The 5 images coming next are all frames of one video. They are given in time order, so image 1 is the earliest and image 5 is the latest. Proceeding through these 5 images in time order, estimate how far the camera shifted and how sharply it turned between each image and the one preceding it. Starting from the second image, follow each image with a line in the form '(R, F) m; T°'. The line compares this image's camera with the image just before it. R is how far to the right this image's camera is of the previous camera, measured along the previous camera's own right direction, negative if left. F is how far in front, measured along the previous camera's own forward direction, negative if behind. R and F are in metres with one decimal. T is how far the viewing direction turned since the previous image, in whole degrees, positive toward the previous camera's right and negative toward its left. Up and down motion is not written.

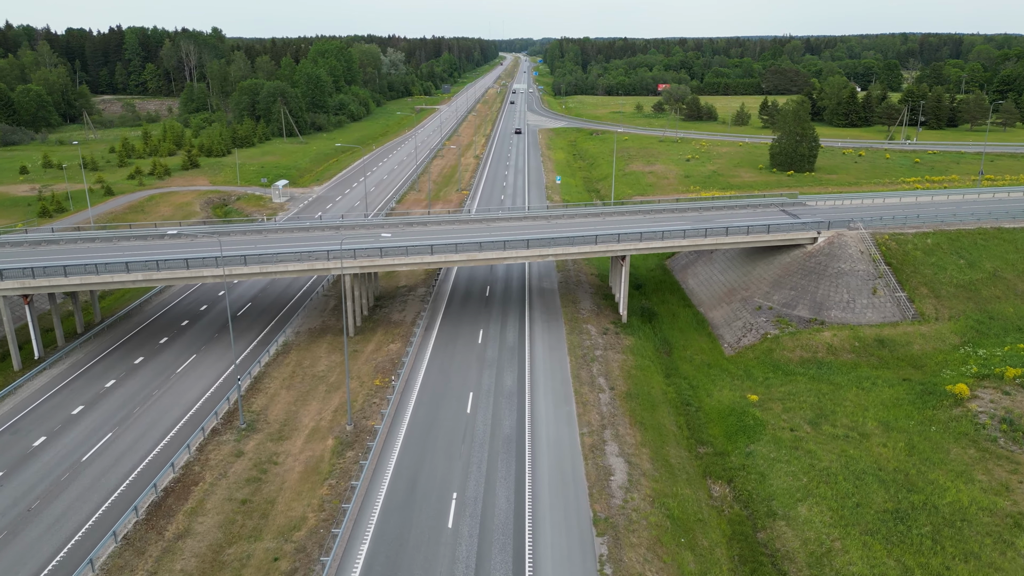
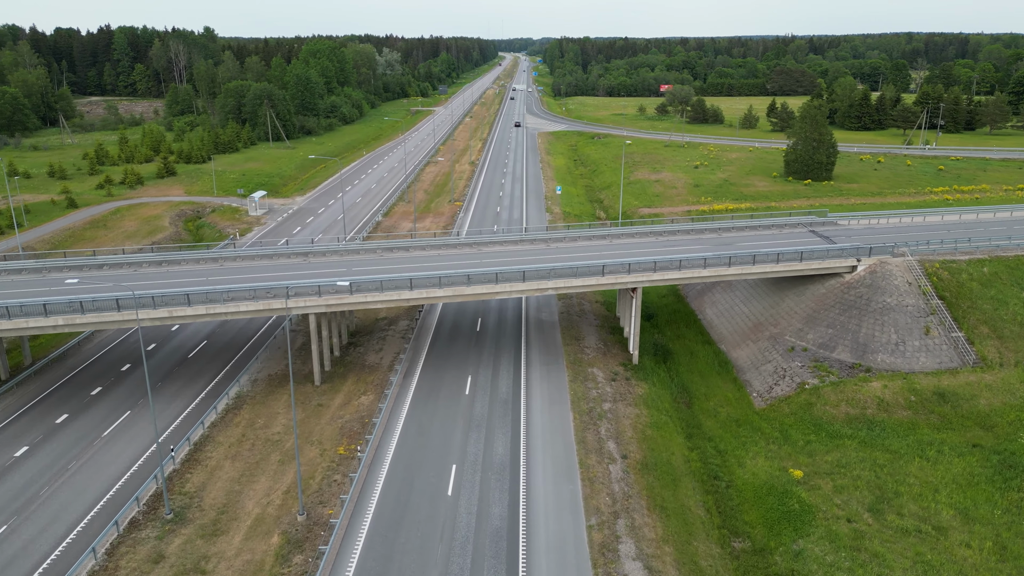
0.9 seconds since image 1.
(+0.4, +6.2) m; 0°
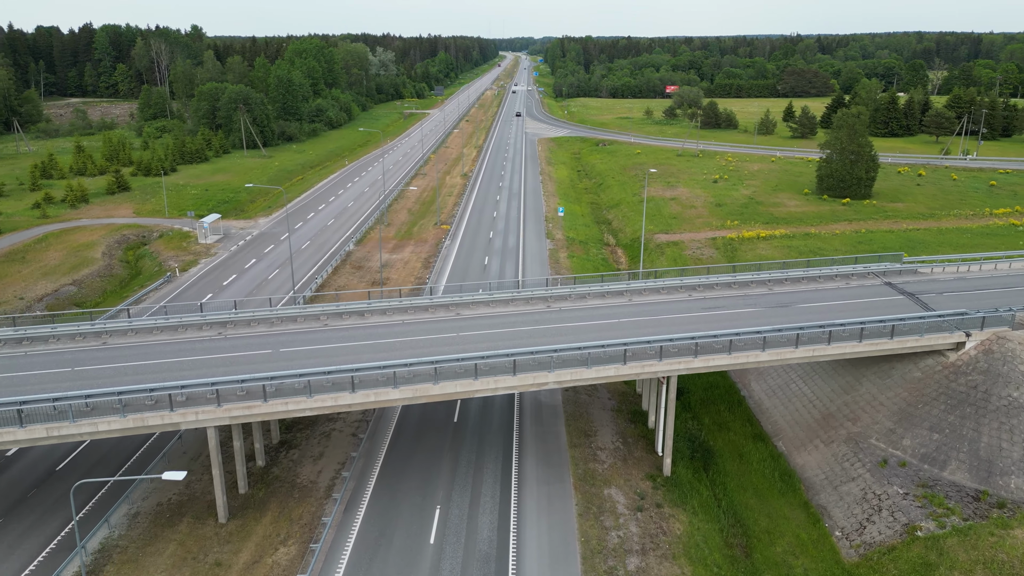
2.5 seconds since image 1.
(+0.6, +10.8) m; 0°
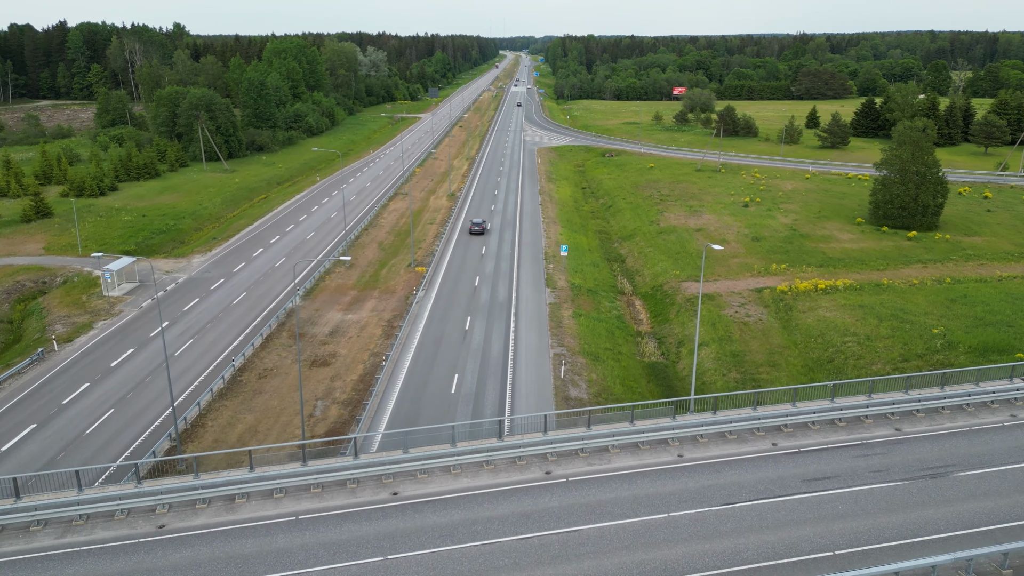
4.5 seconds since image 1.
(+0.8, +13.5) m; 0°
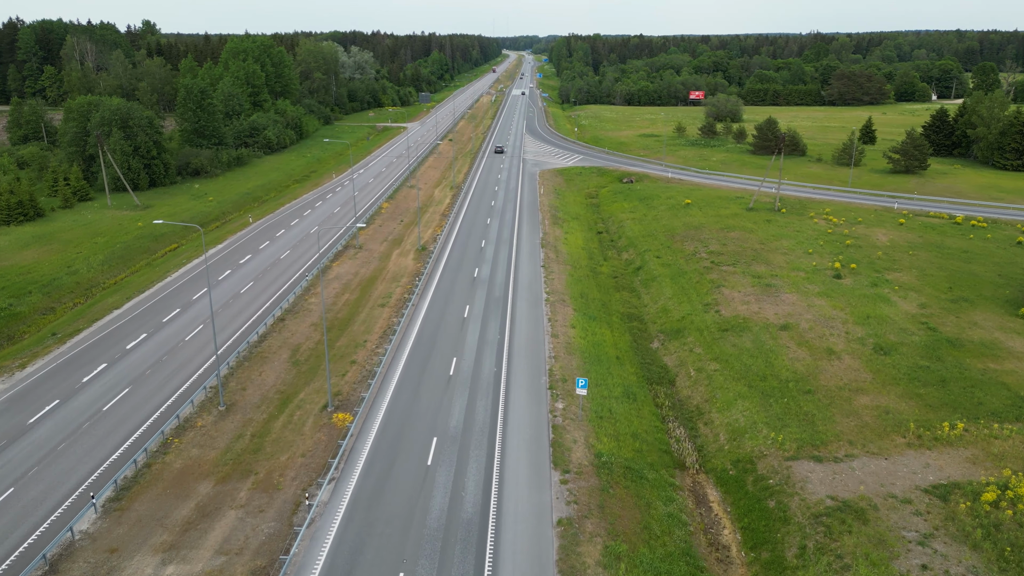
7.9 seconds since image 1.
(+1.0, +22.5) m; 0°
